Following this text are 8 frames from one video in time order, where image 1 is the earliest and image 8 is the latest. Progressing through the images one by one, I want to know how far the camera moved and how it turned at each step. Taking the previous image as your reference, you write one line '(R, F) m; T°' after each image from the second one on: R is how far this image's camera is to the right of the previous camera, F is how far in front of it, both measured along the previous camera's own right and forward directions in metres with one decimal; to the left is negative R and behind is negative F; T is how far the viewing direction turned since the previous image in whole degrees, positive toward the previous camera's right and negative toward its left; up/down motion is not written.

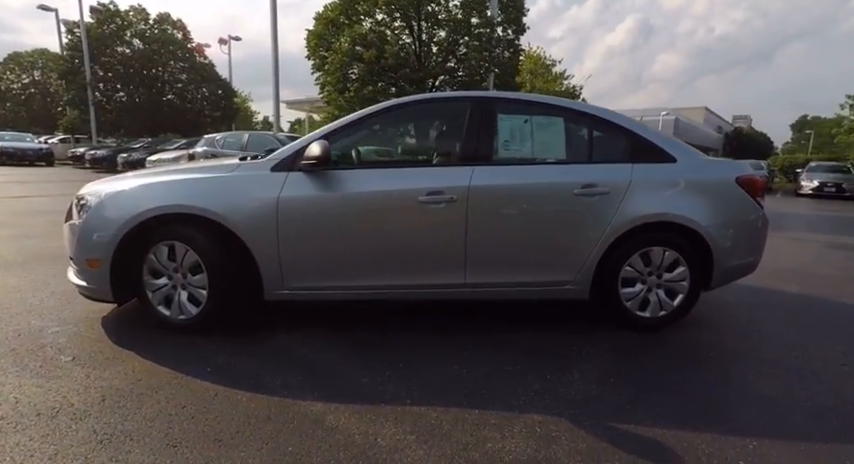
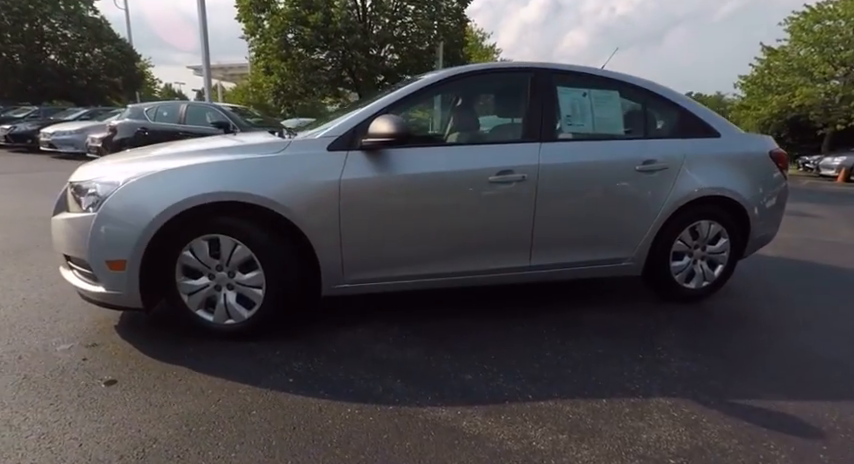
(-1.1, +0.3) m; +10°
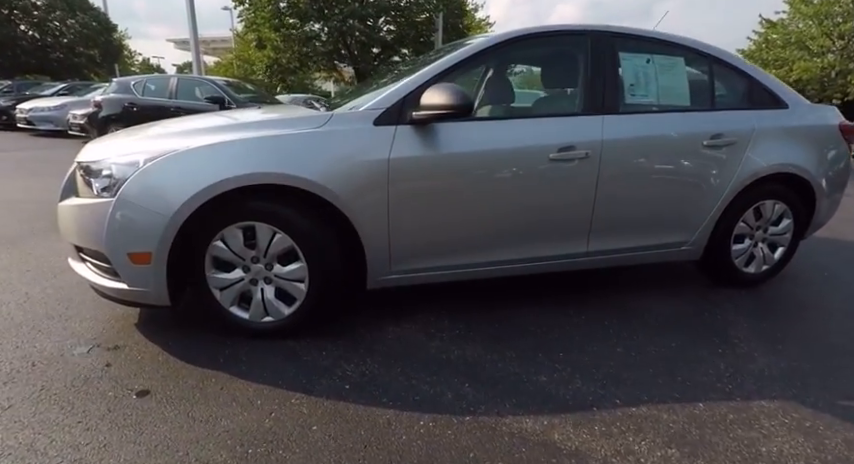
(-0.4, +0.4) m; +2°
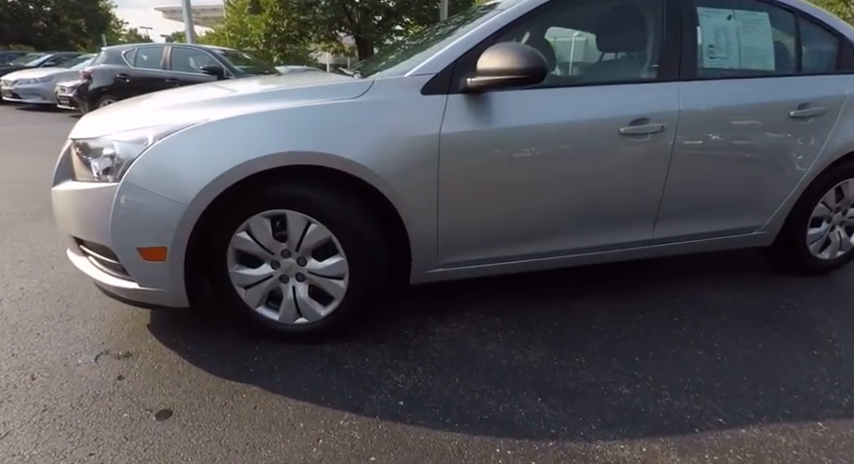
(-0.3, +0.4) m; +1°
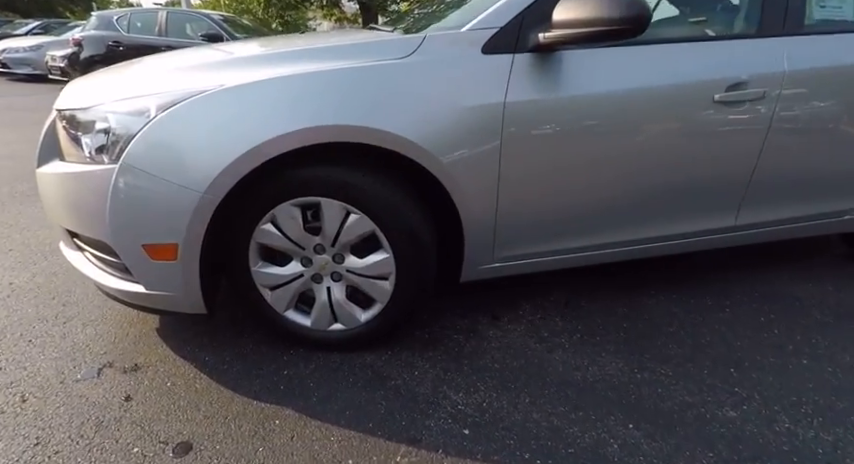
(-0.2, +0.4) m; 0°
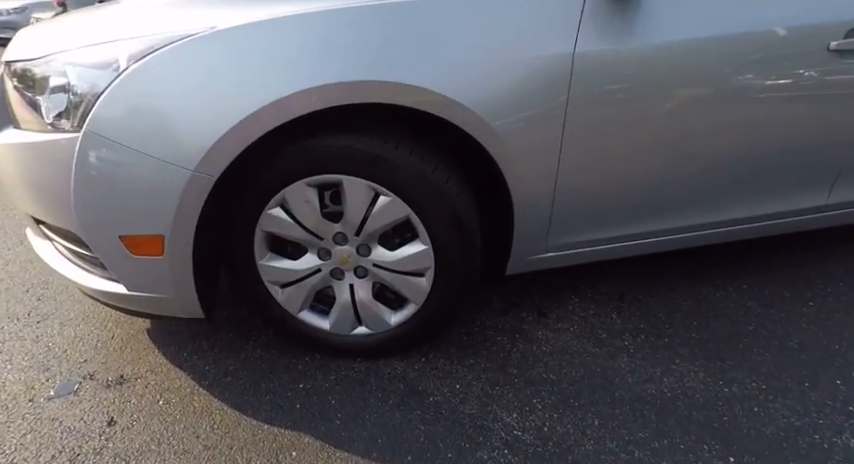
(-0.1, +0.4) m; 0°
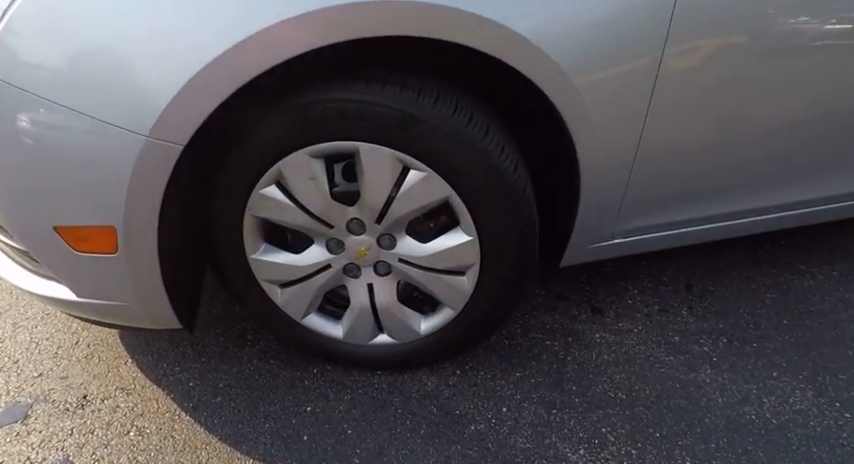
(-0.1, +0.4) m; -1°
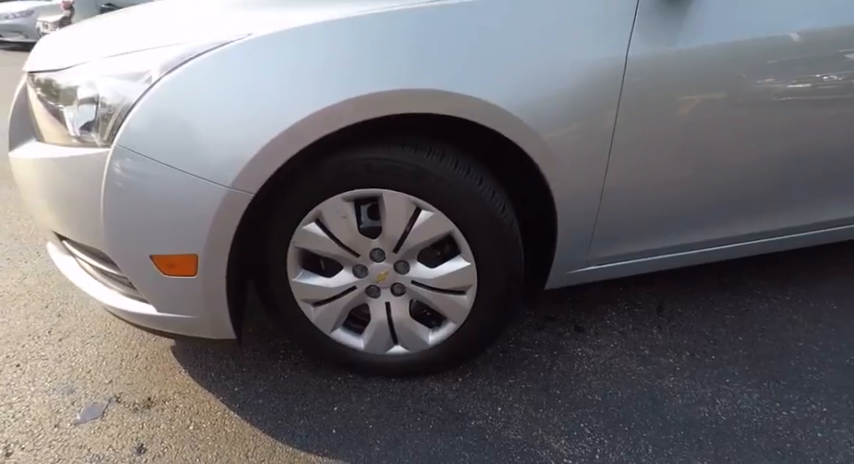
(0.0, -0.3) m; 0°
